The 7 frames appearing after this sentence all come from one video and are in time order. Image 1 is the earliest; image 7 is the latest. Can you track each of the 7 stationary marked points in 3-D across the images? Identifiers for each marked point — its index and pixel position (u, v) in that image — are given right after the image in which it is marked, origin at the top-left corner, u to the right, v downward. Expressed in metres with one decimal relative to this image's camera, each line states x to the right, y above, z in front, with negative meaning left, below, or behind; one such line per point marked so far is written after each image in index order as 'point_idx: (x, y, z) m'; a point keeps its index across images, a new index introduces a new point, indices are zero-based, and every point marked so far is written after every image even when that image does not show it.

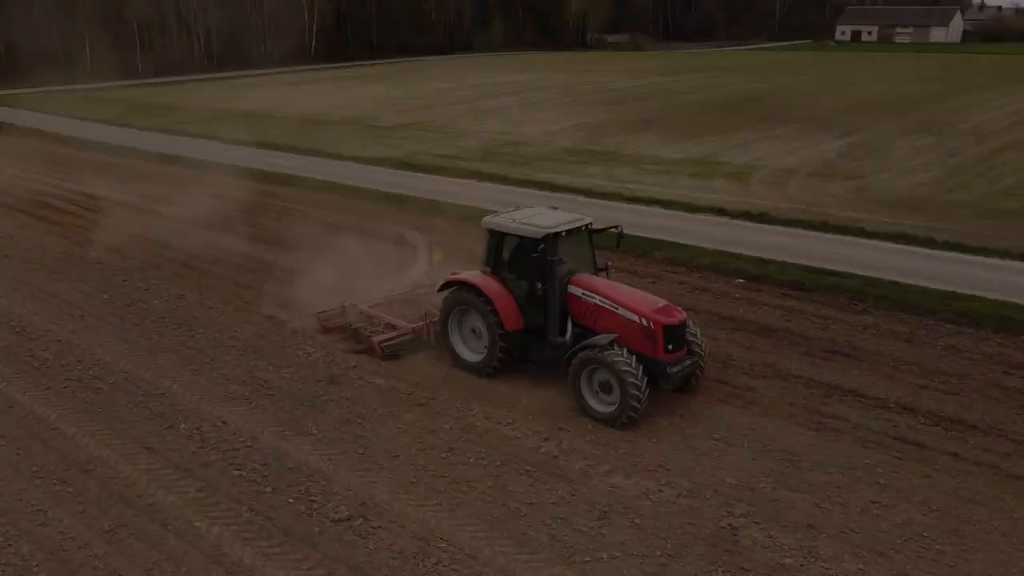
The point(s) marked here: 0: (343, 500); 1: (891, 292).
0: (-1.4, -1.6, +6.2) m
1: (+5.1, -0.1, +11.0) m
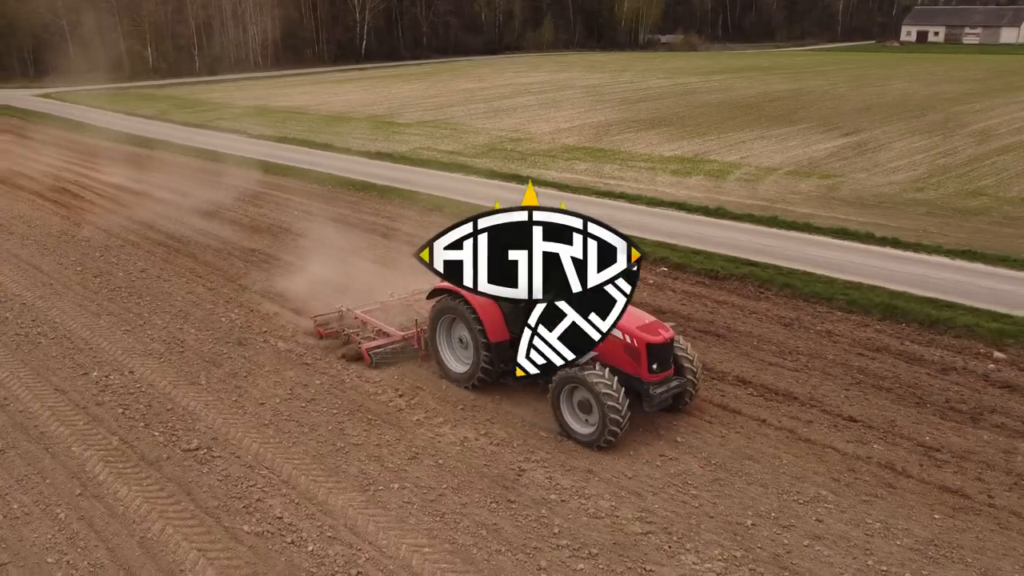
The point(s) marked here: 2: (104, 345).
0: (-2.8, -1.3, +7.3) m
1: (+4.0, +0.1, +11.5) m
2: (-4.8, -0.6, +9.4) m
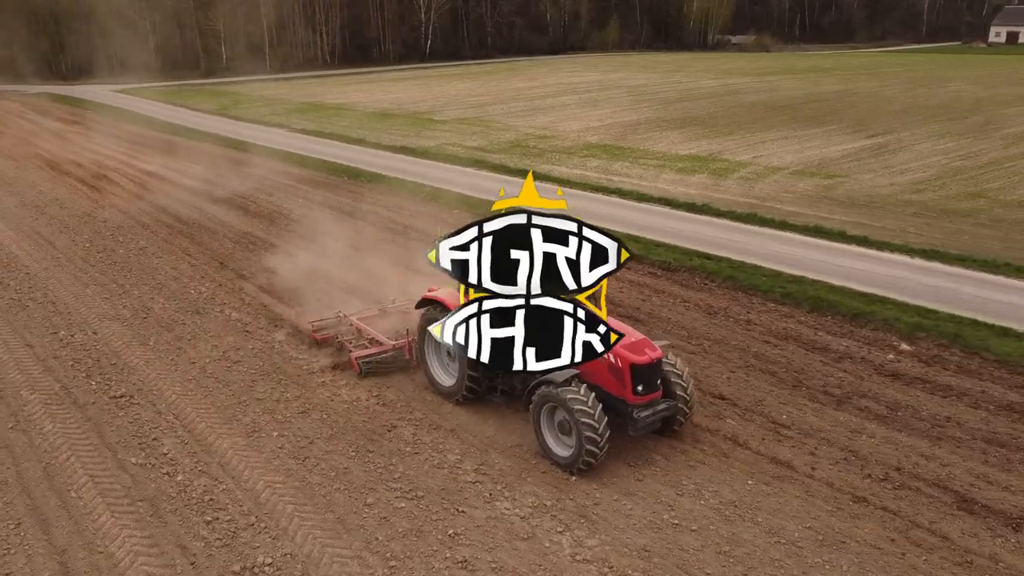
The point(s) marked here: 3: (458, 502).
0: (-3.9, -1.0, +8.2) m
1: (+3.4, +0.2, +11.9) m
2: (-5.6, -0.2, +10.5) m
3: (-0.4, -1.6, +6.2) m
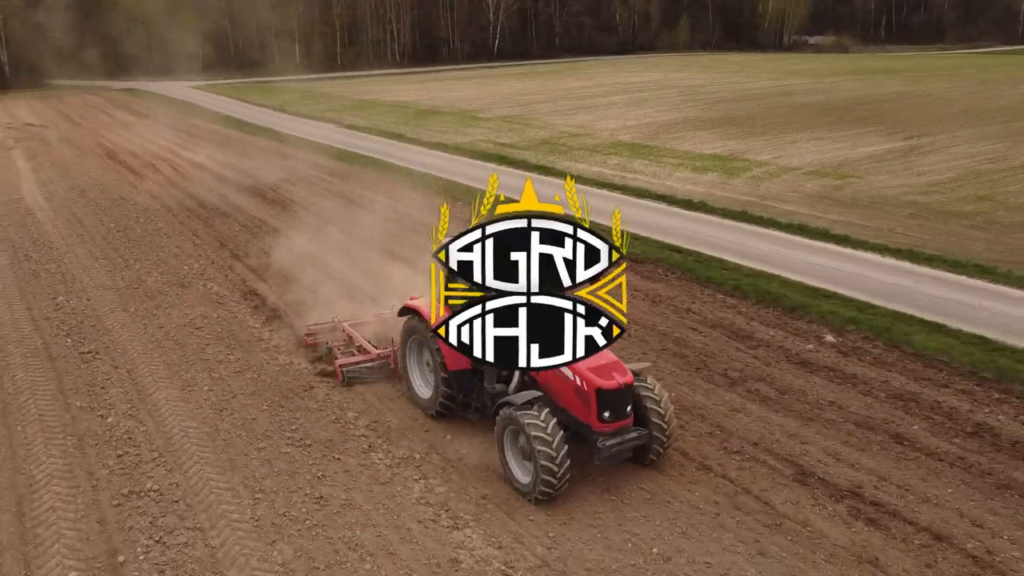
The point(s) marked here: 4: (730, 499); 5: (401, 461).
0: (-4.8, -0.6, +9.3) m
1: (+2.9, +0.3, +12.2) m
2: (-6.2, +0.2, +11.7) m
3: (-1.5, -1.4, +7.0) m
4: (+1.7, -1.6, +6.2) m
5: (-0.9, -1.4, +6.8) m
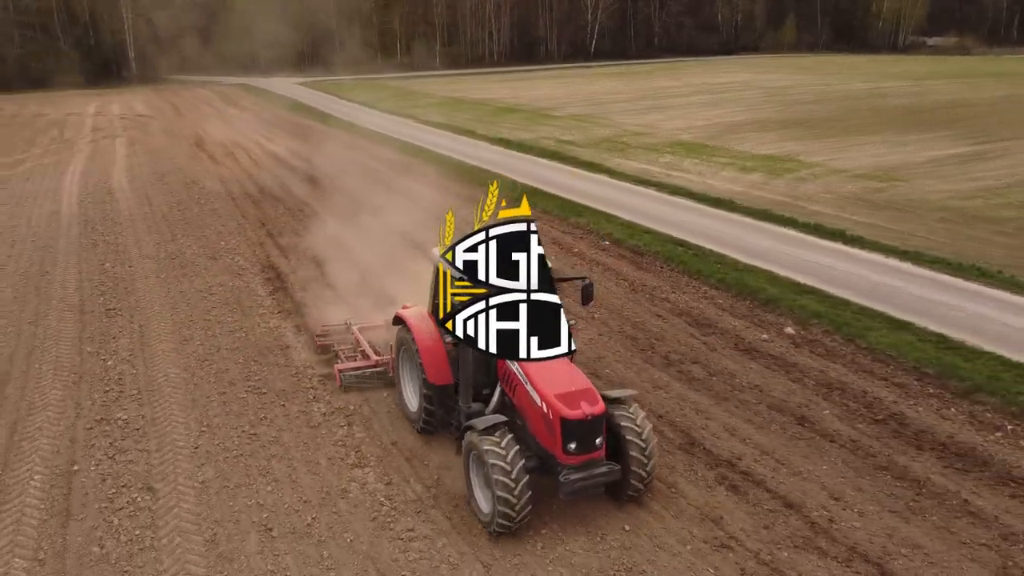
0: (-5.1, -0.2, +10.7) m
1: (+2.9, +0.4, +12.6) m
2: (-6.2, +0.6, +13.3) m
3: (-2.2, -1.1, +7.9) m
4: (+0.8, -1.4, +6.8) m
5: (-1.7, -1.2, +7.7) m
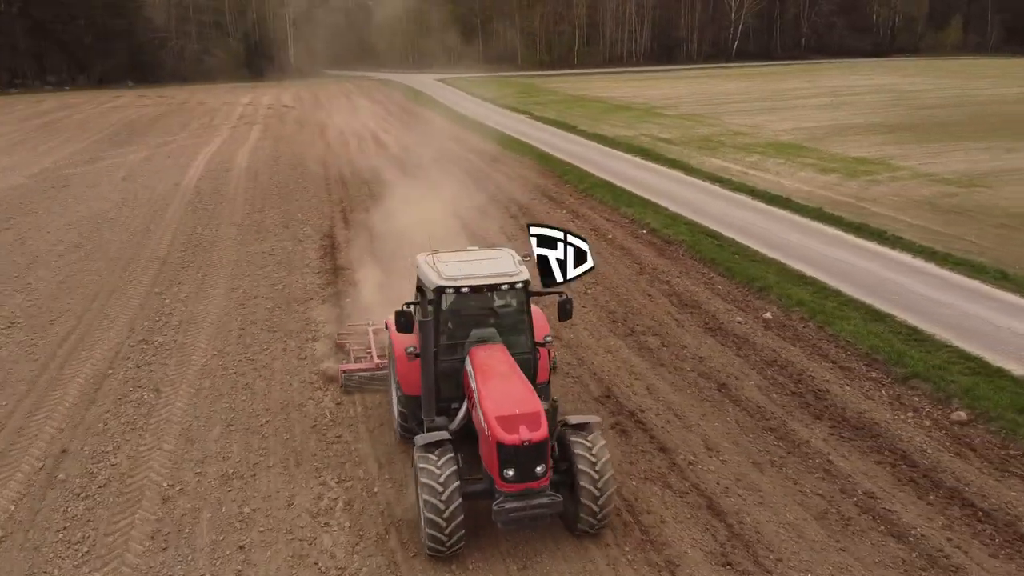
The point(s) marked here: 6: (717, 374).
0: (-4.9, +0.5, +12.7) m
1: (+3.3, +0.6, +13.1) m
2: (-5.4, +1.4, +15.4) m
3: (-2.6, -0.6, +9.5) m
4: (+0.2, -1.1, +7.8) m
5: (-2.1, -0.7, +9.1) m
6: (+2.2, -0.9, +8.5) m
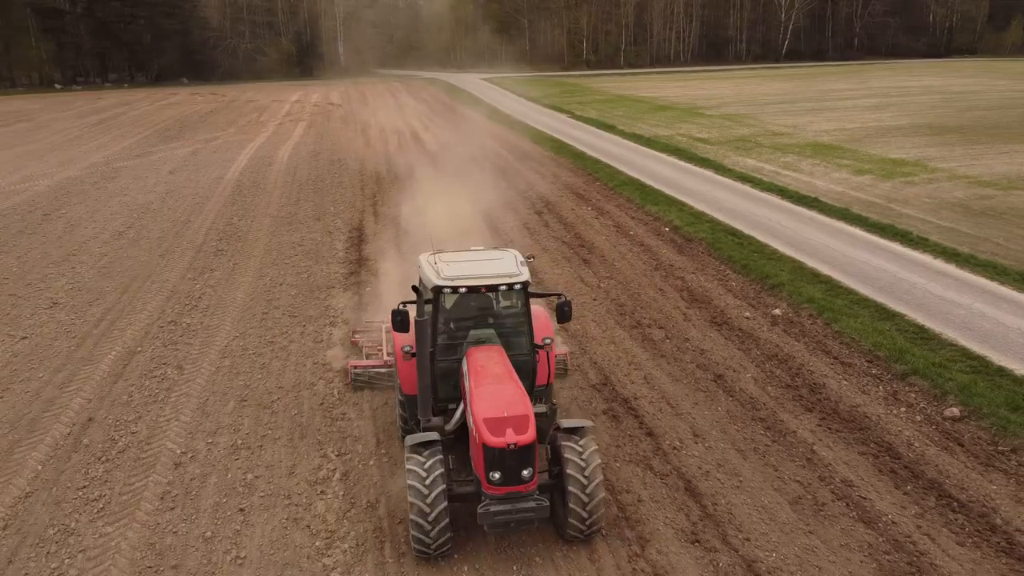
0: (-4.6, +0.7, +13.3) m
1: (+3.6, +0.6, +13.3) m
2: (-4.9, +1.6, +16.0) m
3: (-2.5, -0.4, +9.9) m
4: (+0.2, -1.0, +8.1) m
5: (-2.0, -0.5, +9.6) m
6: (+2.2, -0.8, +8.7) m
